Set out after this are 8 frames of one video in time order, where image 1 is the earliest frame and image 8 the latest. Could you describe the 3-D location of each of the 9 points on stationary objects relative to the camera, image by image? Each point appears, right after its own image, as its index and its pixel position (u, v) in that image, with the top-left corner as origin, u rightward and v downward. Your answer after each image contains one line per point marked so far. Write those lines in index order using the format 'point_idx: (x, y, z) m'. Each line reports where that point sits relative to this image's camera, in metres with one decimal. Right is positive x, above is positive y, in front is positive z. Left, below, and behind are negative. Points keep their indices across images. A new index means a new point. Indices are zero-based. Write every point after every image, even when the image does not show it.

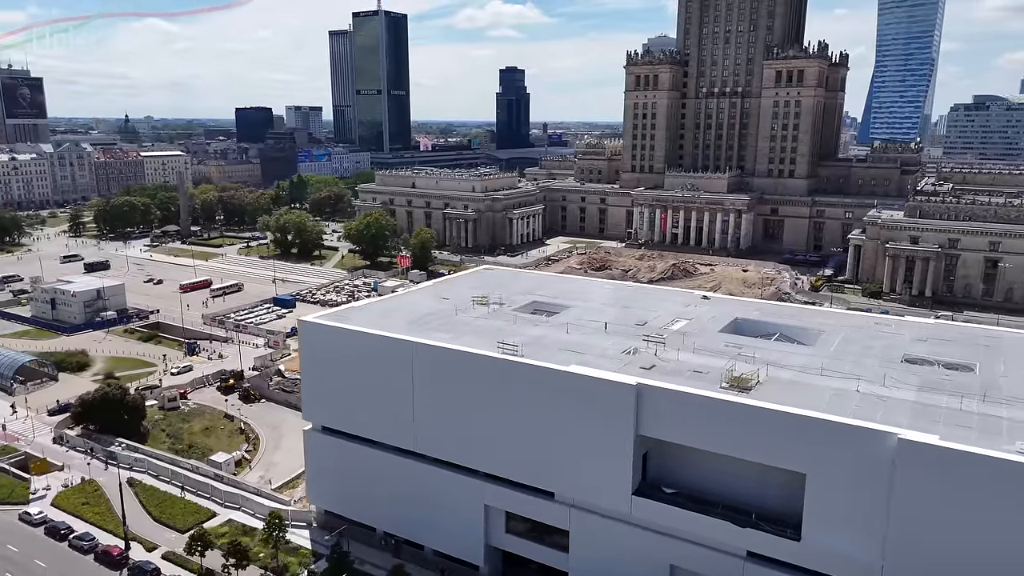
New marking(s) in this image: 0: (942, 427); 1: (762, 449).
0: (+10.1, -3.3, +17.5) m
1: (+6.4, -4.1, +19.1) m
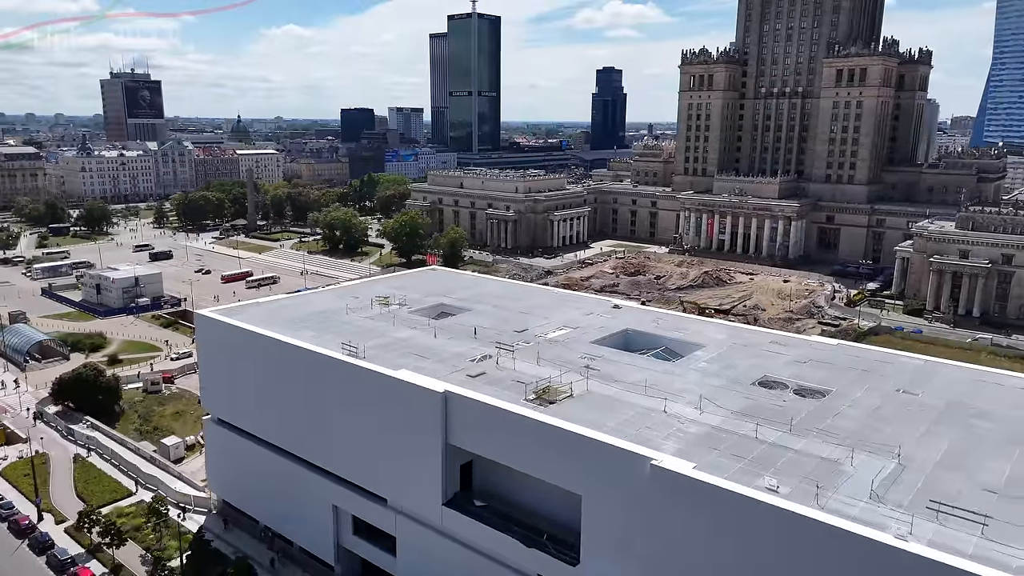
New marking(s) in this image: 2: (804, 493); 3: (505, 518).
0: (+4.3, -3.6, +16.1) m
1: (+0.9, -4.3, +18.2) m
2: (+5.7, -4.0, +14.6) m
3: (-0.2, -6.1, +19.7) m
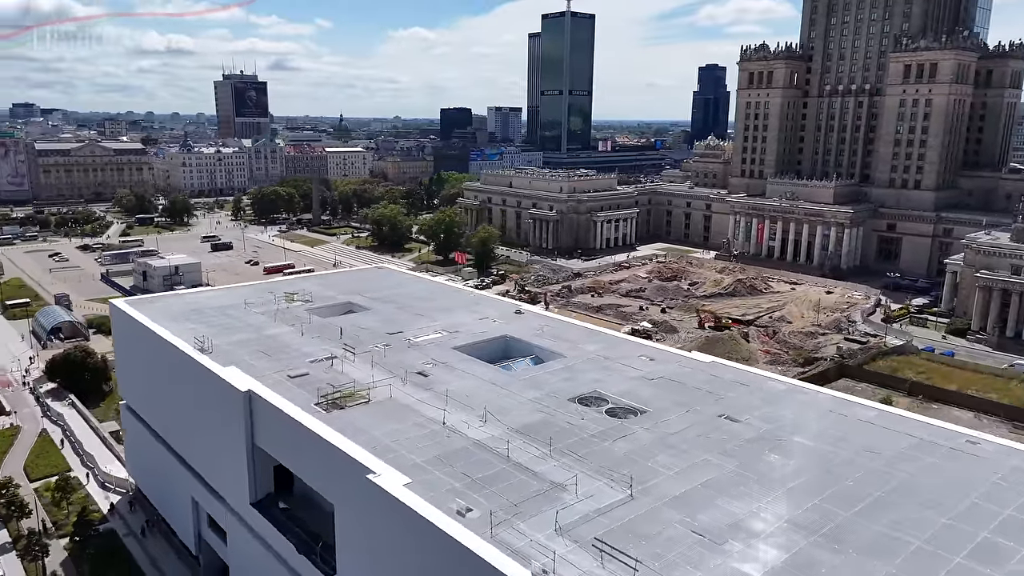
0: (-1.5, -3.8, +15.2) m
1: (-4.7, -4.4, +17.8) m
2: (-0.4, -4.2, +13.6) m
3: (-5.5, -6.1, +19.5) m
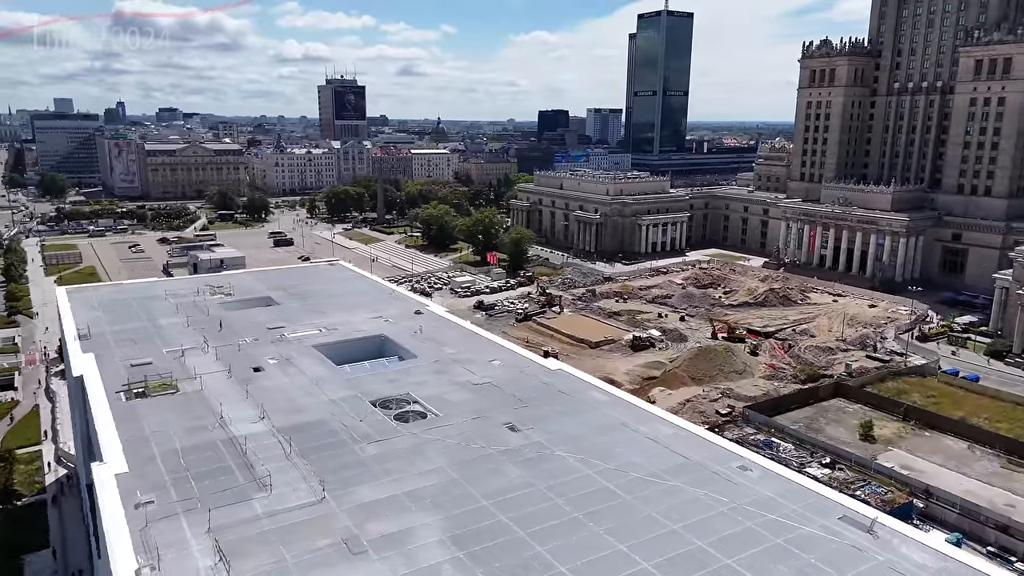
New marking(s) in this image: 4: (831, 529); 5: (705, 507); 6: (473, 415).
0: (-7.3, -3.7, +15.5) m
1: (-10.0, -4.2, +18.5) m
2: (-6.5, -4.1, +13.7) m
3: (-10.7, -5.9, +20.3) m
4: (+5.7, -4.3, +13.5) m
5: (+3.7, -4.1, +14.2) m
6: (-0.9, -3.1, +18.4) m
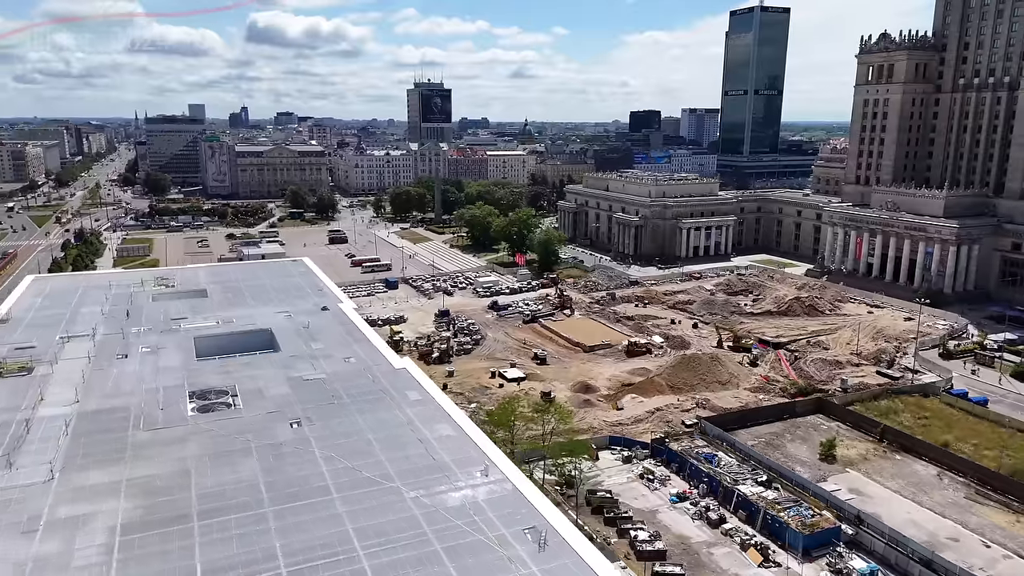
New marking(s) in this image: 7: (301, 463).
0: (-12.7, -3.4, +16.8) m
1: (-15.1, -3.9, +20.1) m
2: (-12.2, -3.9, +14.9) m
3: (-15.5, -5.5, +22.0) m
4: (-0.2, -4.4, +13.0) m
5: (-2.1, -4.1, +14.0) m
6: (-6.0, -3.0, +18.8) m
7: (-4.5, -3.7, +15.7) m
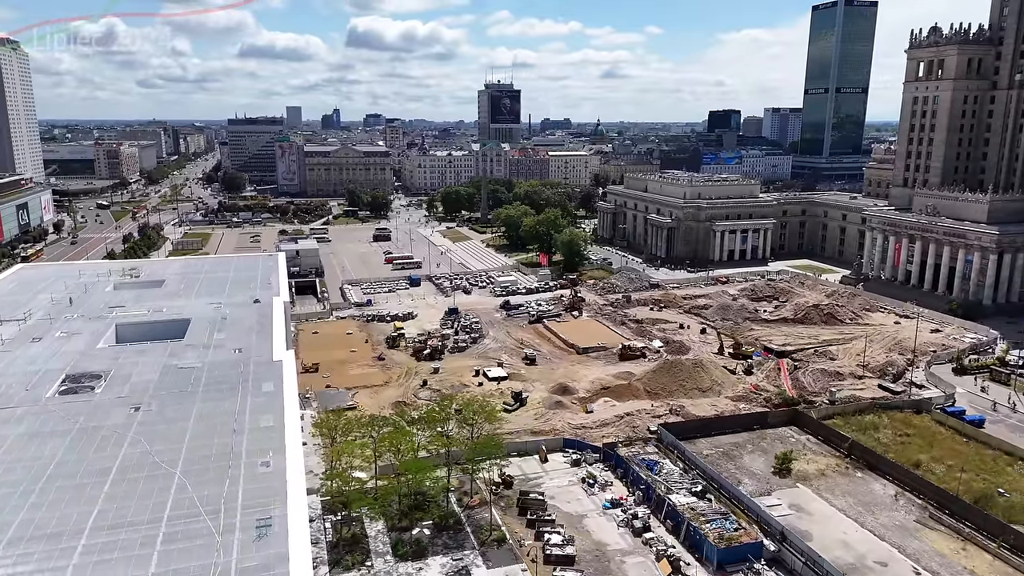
0: (-17.0, -3.0, +18.4) m
1: (-19.0, -3.4, +22.0) m
2: (-16.7, -3.4, +16.5) m
3: (-19.3, -5.0, +23.9) m
4: (-5.0, -4.2, +13.2) m
5: (-6.8, -4.0, +14.4) m
6: (-10.1, -2.8, +19.7) m
7: (-9.0, -3.5, +16.5) m
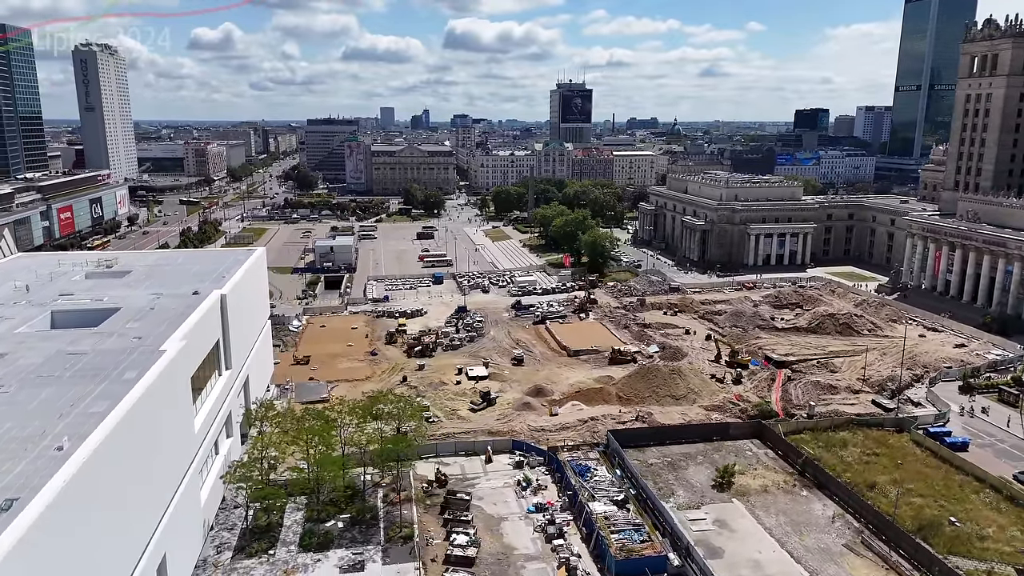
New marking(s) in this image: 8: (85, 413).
0: (-21.3, -2.5, +20.6) m
1: (-22.9, -2.8, +24.3) m
2: (-21.3, -3.0, +18.6) m
3: (-23.0, -4.5, +26.3) m
4: (-10.0, -4.0, +14.0) m
5: (-11.7, -3.7, +15.4) m
6: (-14.3, -2.5, +21.0) m
7: (-13.6, -3.2, +17.7) m
8: (-10.4, -3.1, +18.4) m
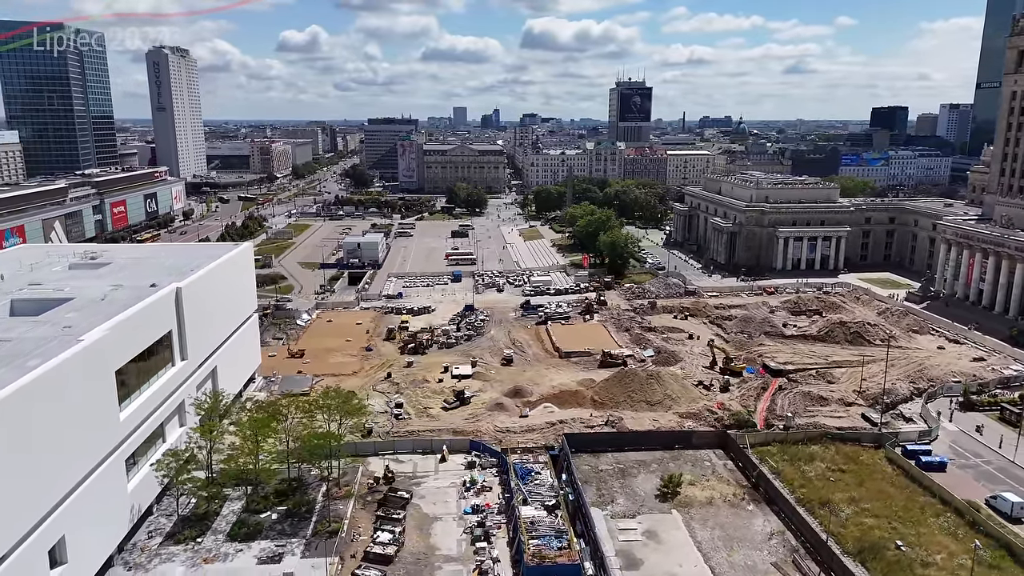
0: (-24.6, -2.0, +22.5) m
1: (-25.8, -2.3, +26.4) m
2: (-24.7, -2.5, +20.5) m
3: (-25.7, -4.0, +28.3) m
4: (-14.0, -3.8, +14.8) m
5: (-15.5, -3.4, +16.4) m
6: (-17.6, -2.1, +22.2) m
7: (-17.2, -2.9, +18.8) m
8: (-14.0, -2.8, +19.3) m
